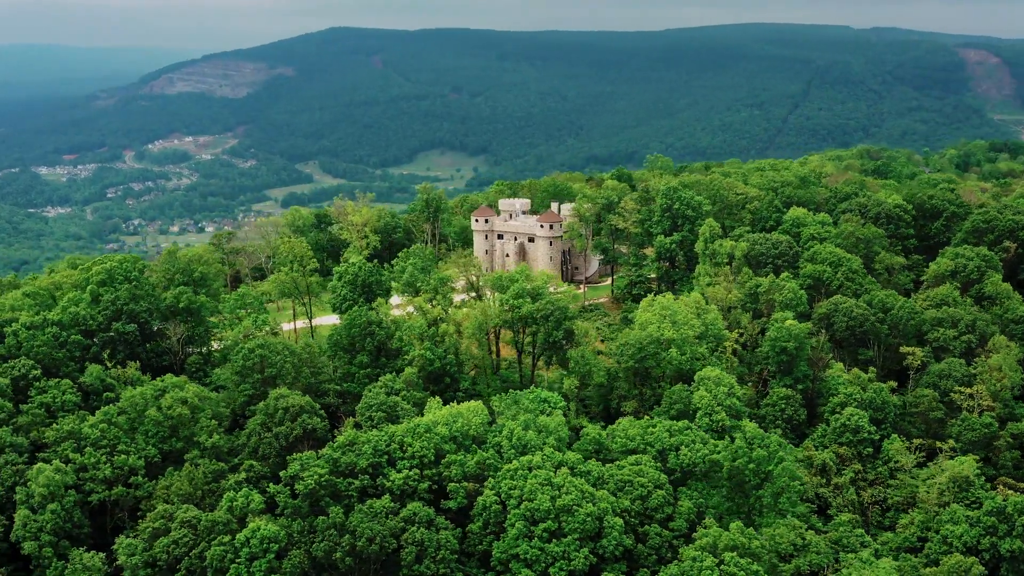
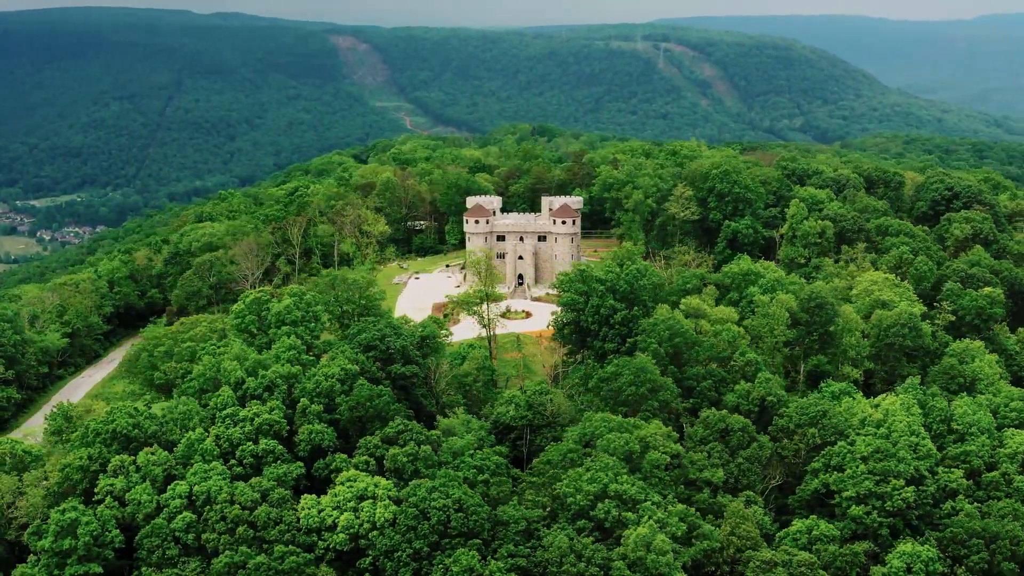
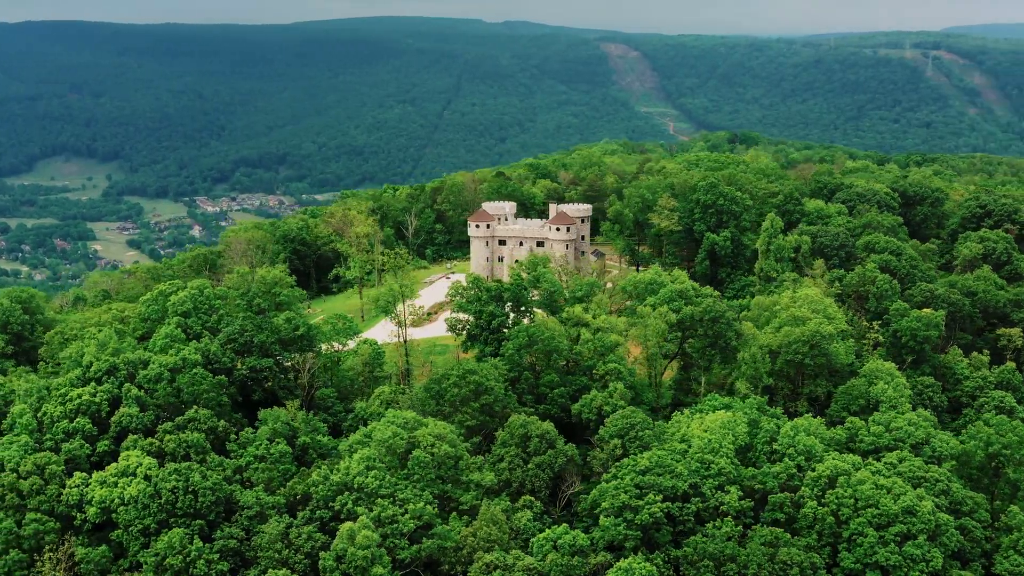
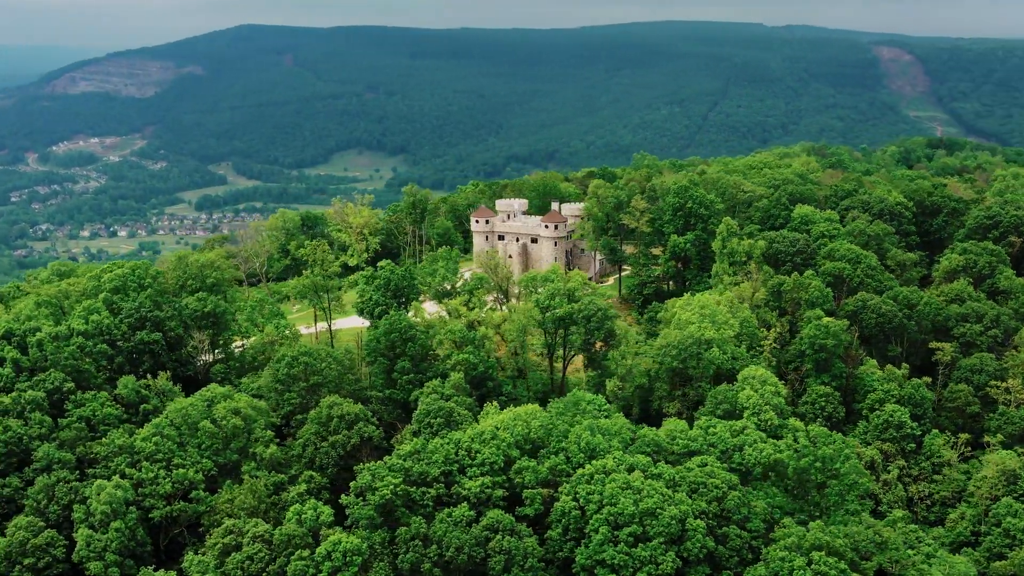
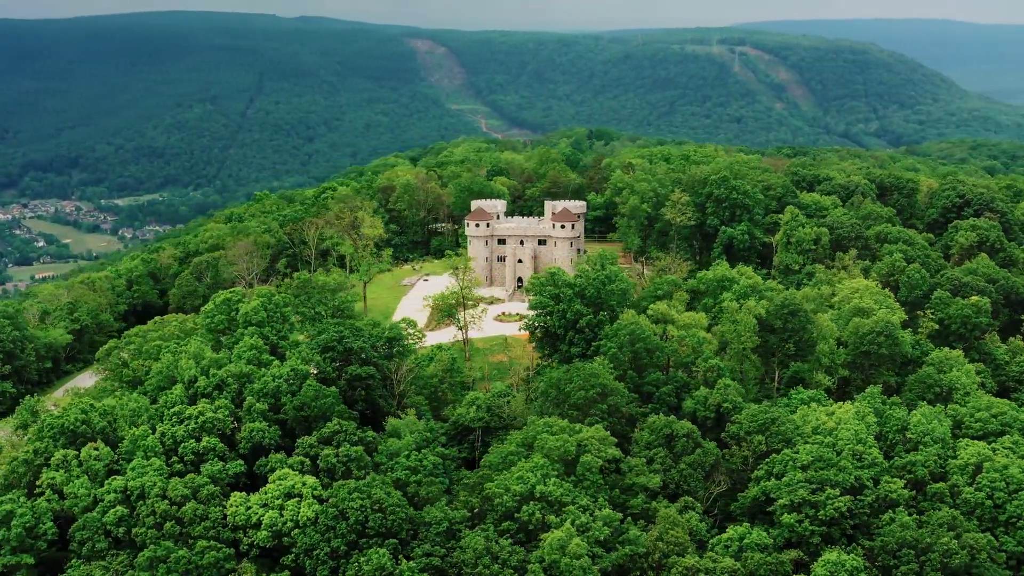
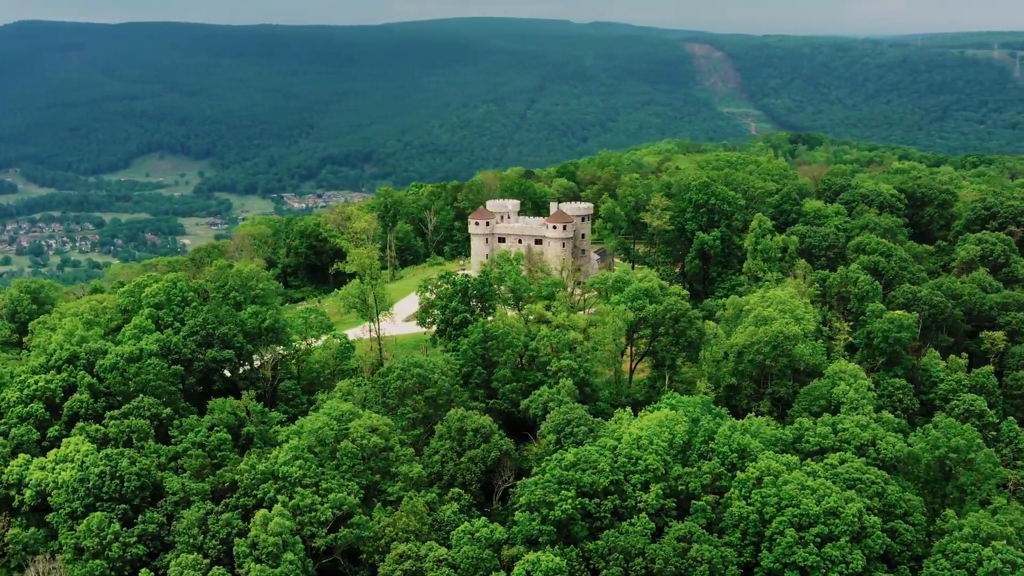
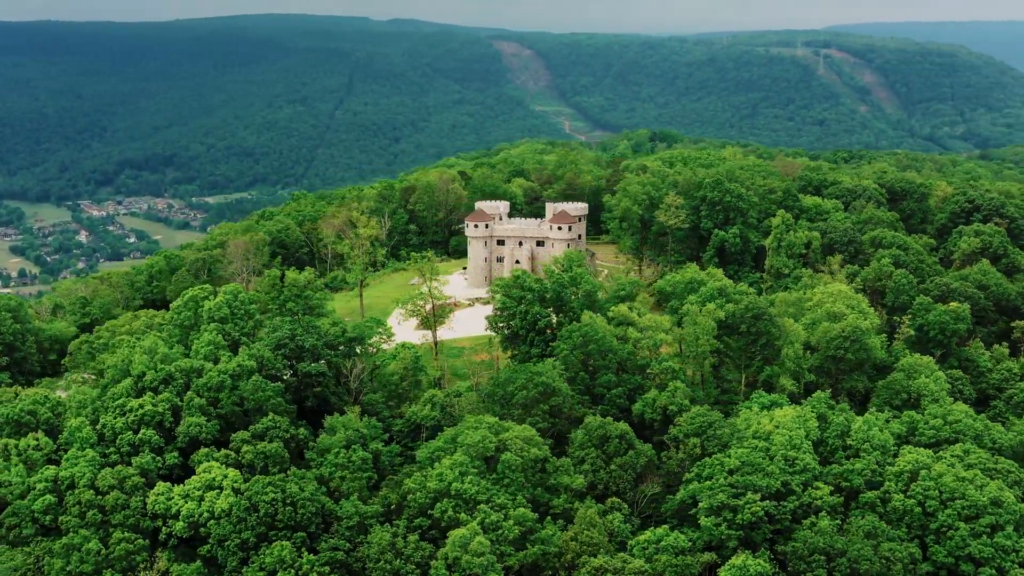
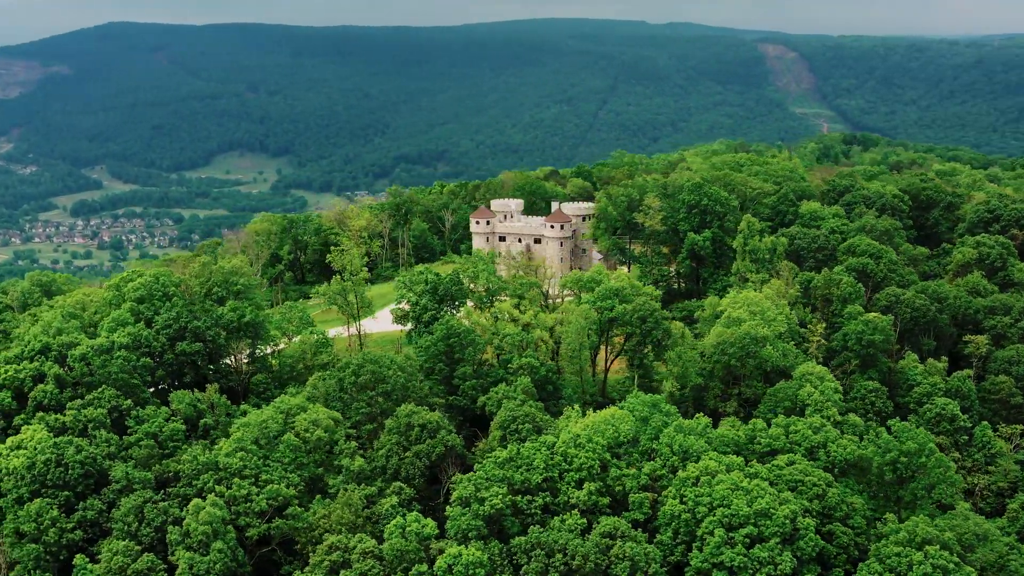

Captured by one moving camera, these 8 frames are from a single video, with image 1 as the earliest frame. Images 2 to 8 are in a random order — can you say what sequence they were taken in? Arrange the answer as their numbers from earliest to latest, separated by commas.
4, 8, 6, 3, 7, 5, 2
